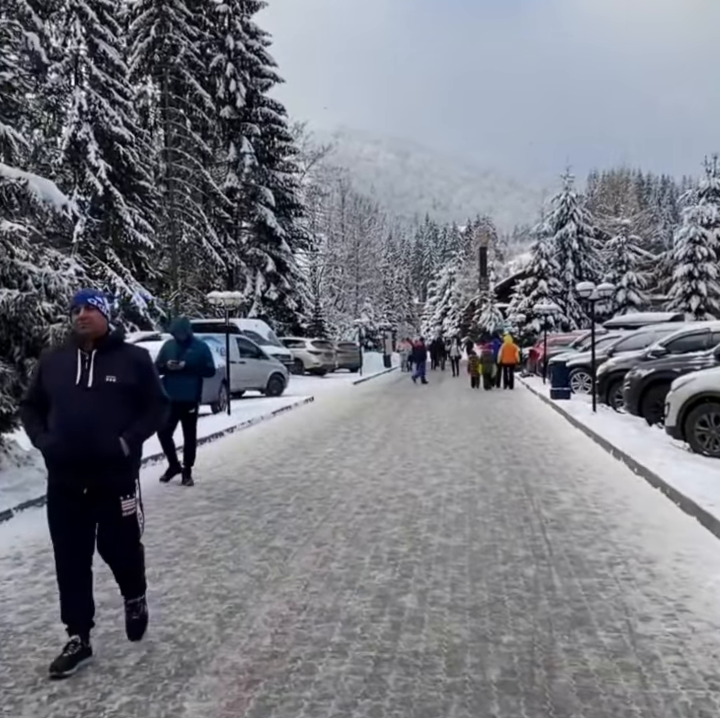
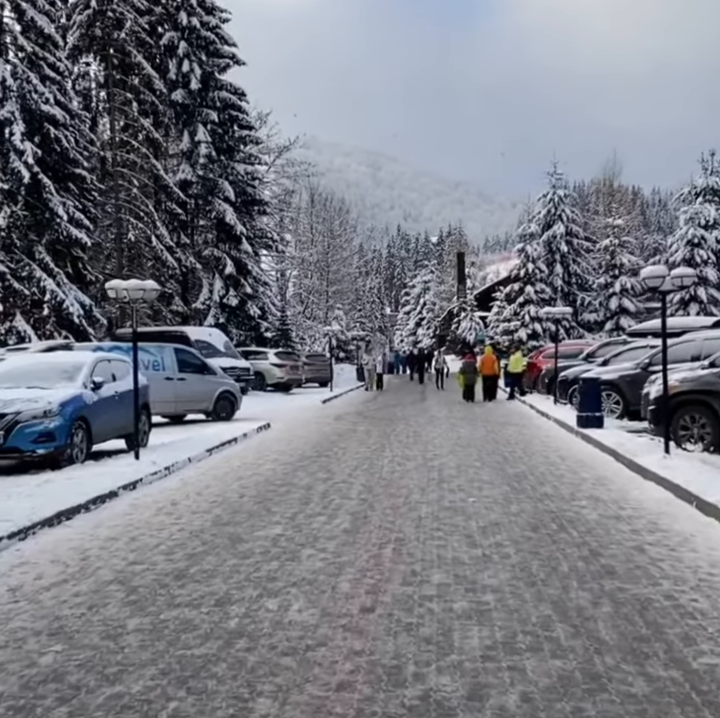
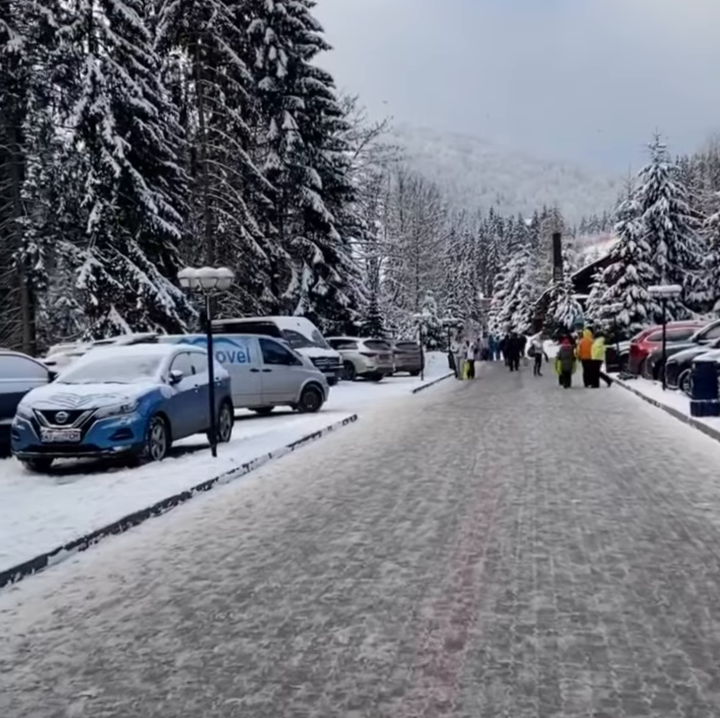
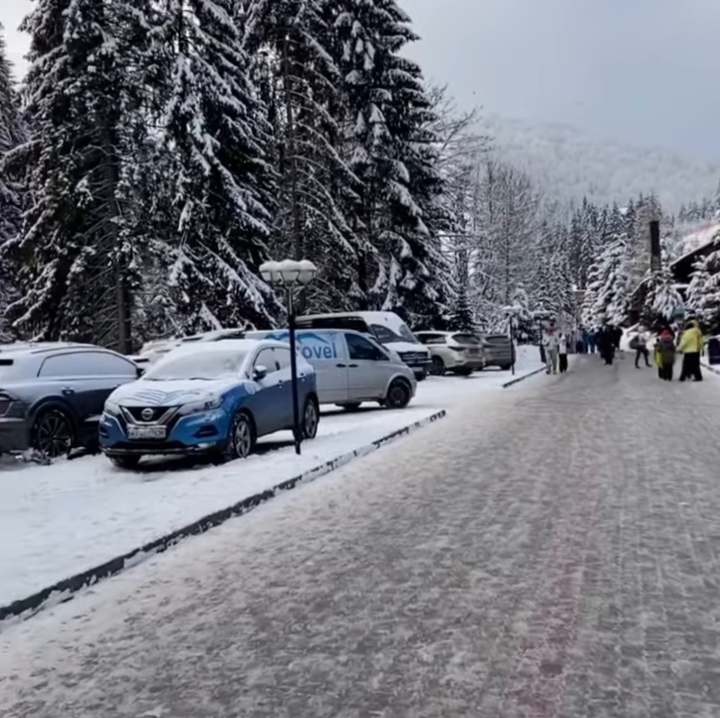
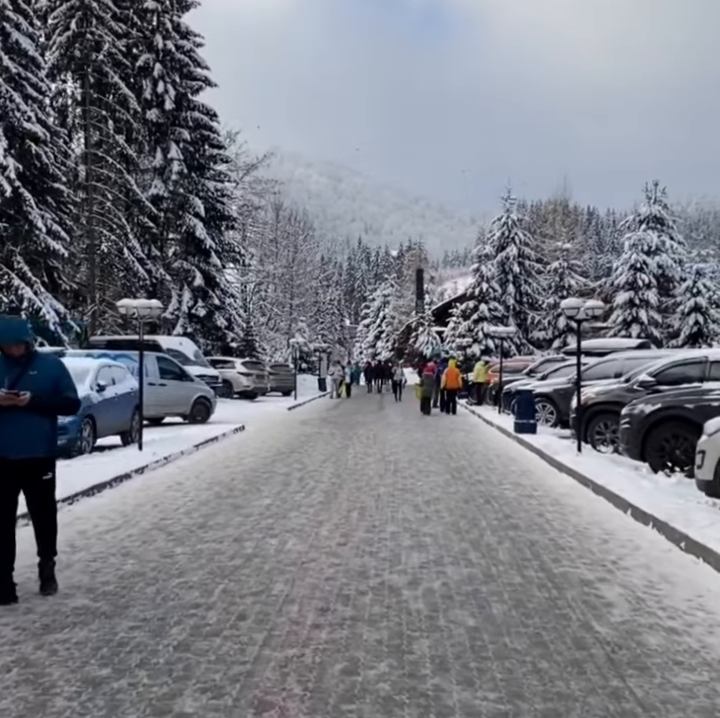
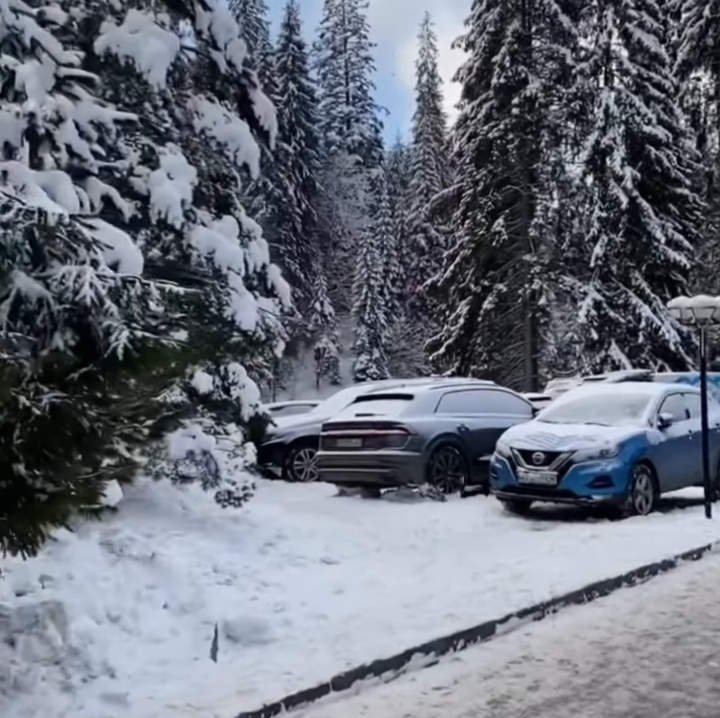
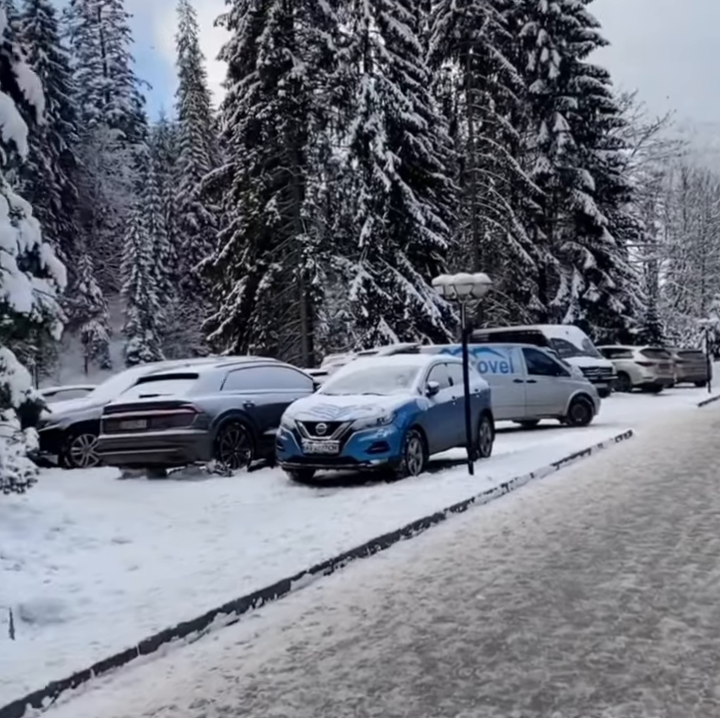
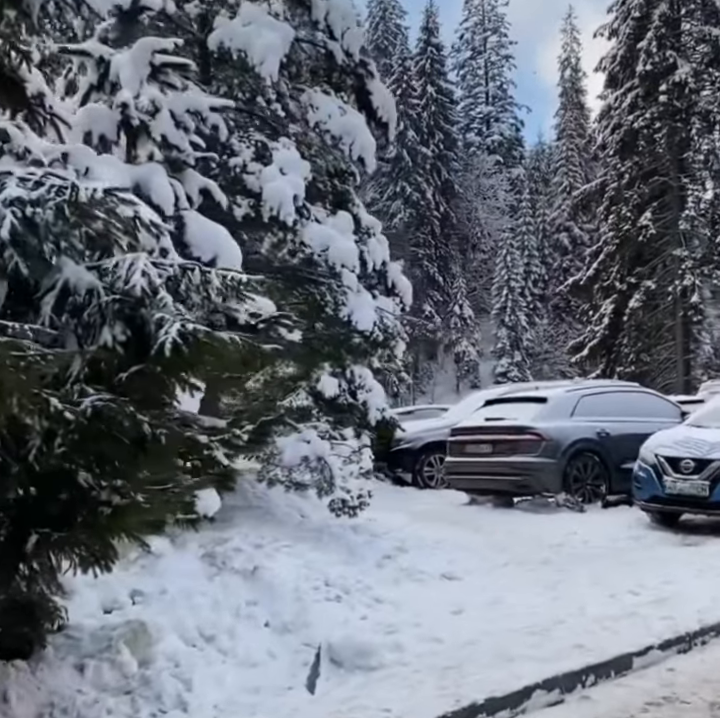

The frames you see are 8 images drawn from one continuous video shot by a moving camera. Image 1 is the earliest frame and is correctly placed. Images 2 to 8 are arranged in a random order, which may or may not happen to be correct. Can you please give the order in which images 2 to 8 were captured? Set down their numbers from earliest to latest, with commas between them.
5, 2, 3, 4, 7, 6, 8
